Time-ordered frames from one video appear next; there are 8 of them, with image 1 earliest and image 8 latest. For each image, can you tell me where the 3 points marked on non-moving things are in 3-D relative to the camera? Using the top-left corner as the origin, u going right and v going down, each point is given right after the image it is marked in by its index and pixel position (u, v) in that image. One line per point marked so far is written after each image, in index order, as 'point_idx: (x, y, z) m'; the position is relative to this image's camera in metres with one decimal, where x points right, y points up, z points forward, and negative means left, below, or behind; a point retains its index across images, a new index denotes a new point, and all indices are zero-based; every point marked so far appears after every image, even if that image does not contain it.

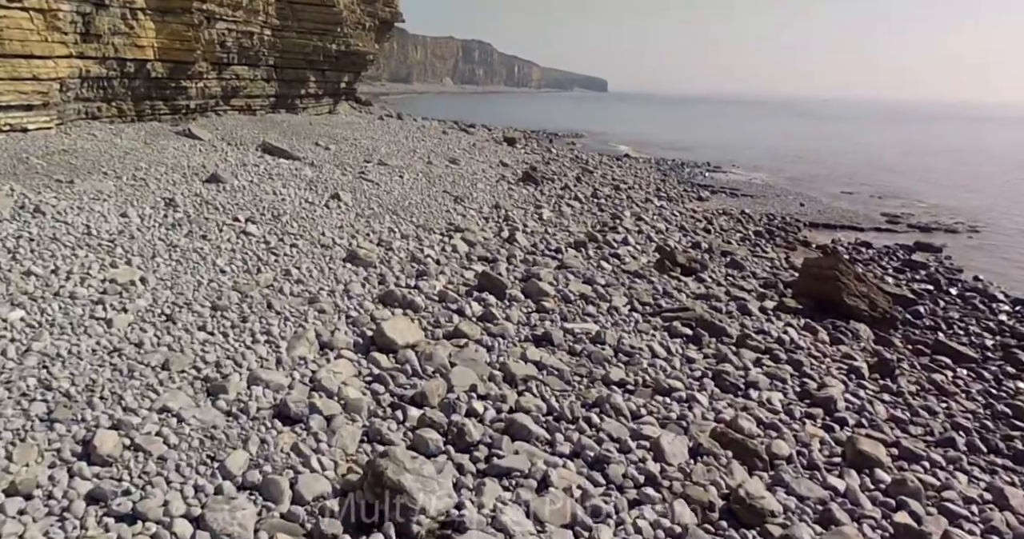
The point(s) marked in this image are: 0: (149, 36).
0: (-7.3, +4.9, +14.1) m
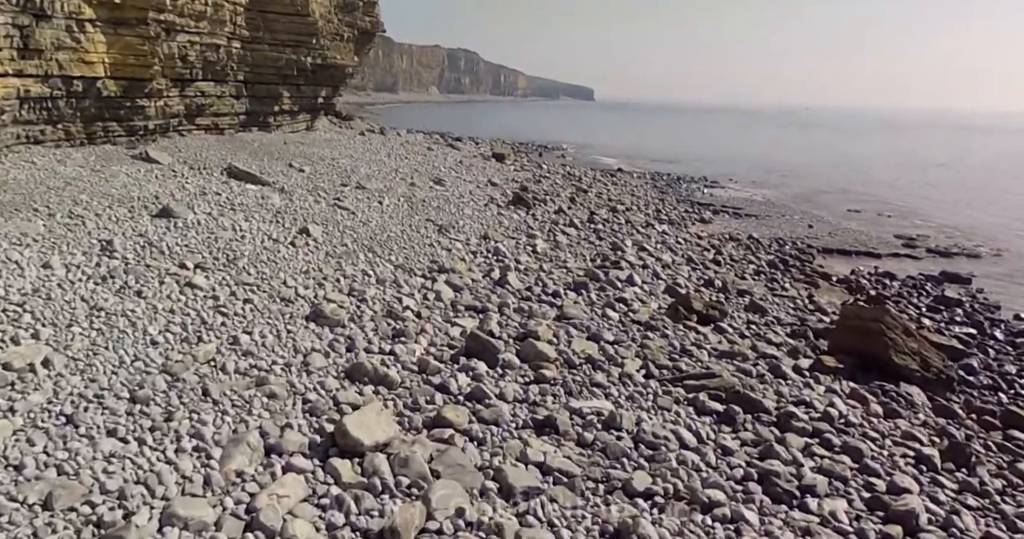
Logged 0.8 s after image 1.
0: (-7.4, +4.0, +12.5) m
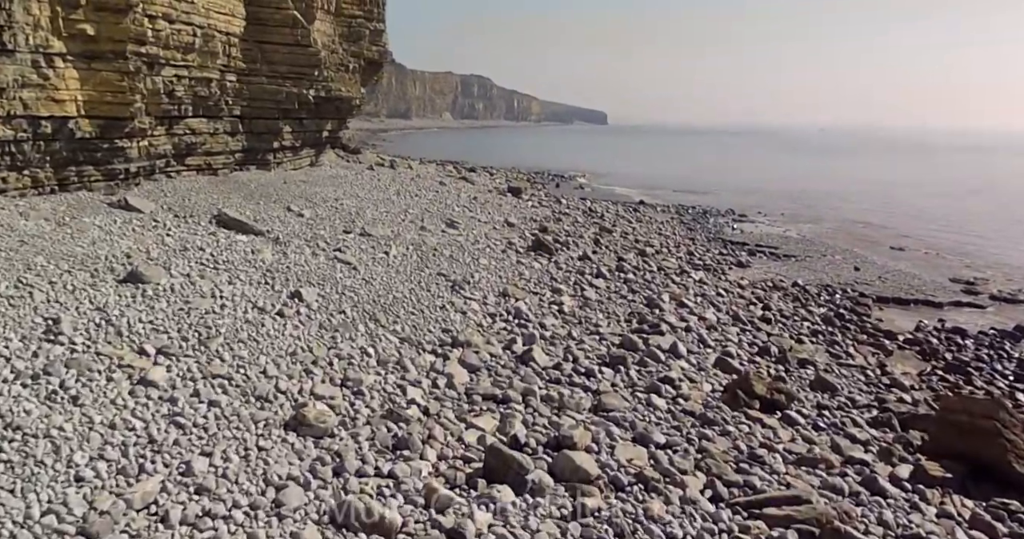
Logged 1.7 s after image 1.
0: (-7.1, +2.9, +11.0) m
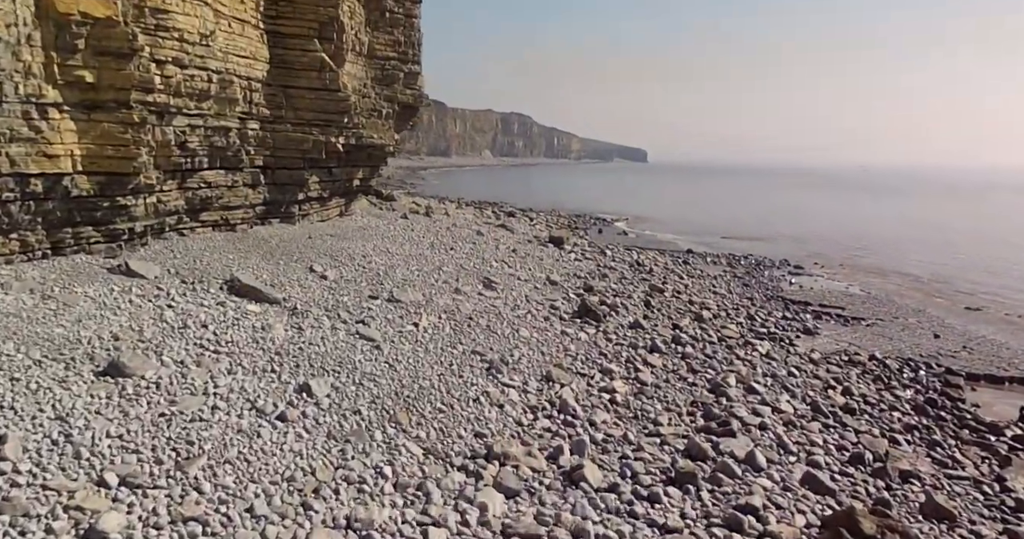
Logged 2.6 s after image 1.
0: (-6.3, +1.8, +9.8) m
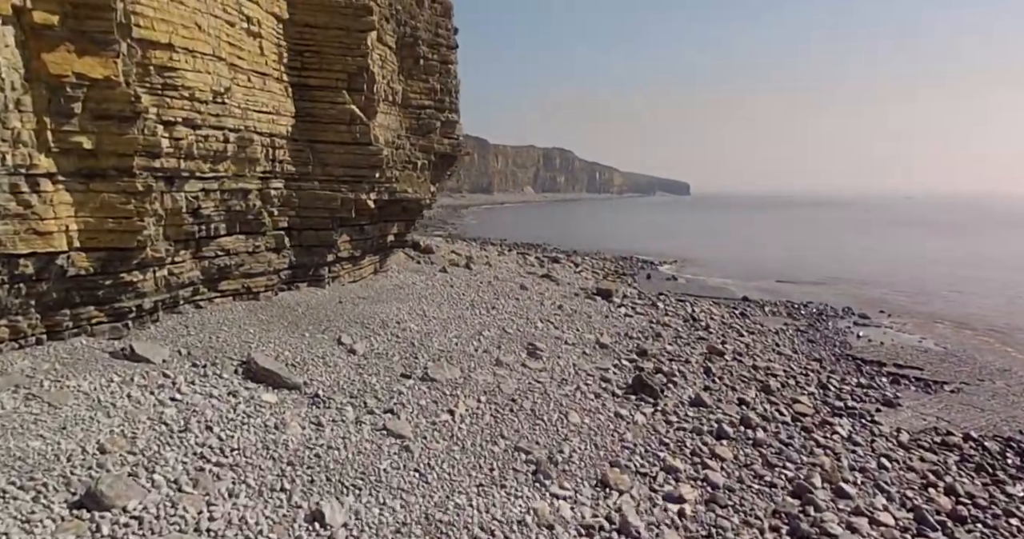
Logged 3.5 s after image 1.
0: (-5.7, +0.7, +8.7) m
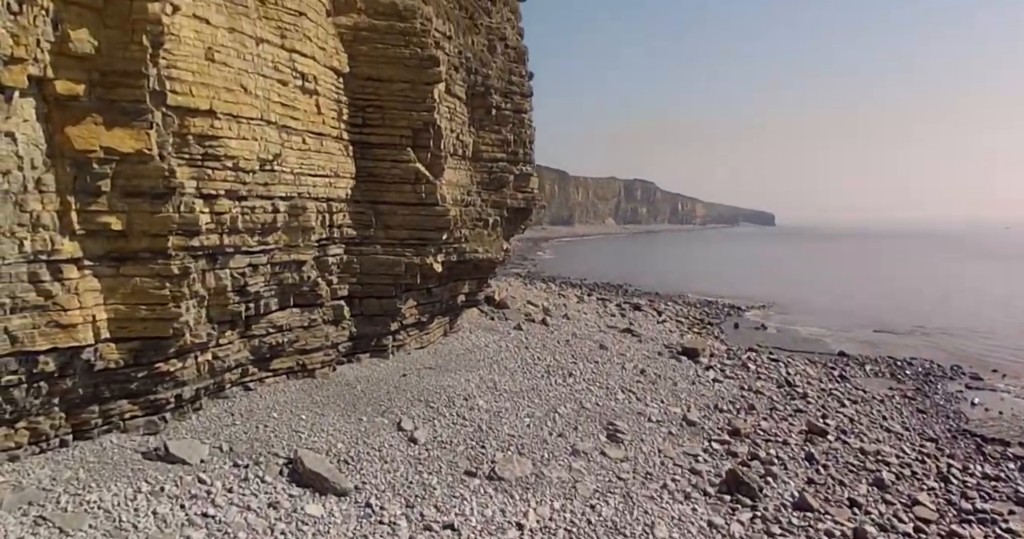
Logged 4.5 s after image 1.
0: (-4.8, -0.4, +7.7) m
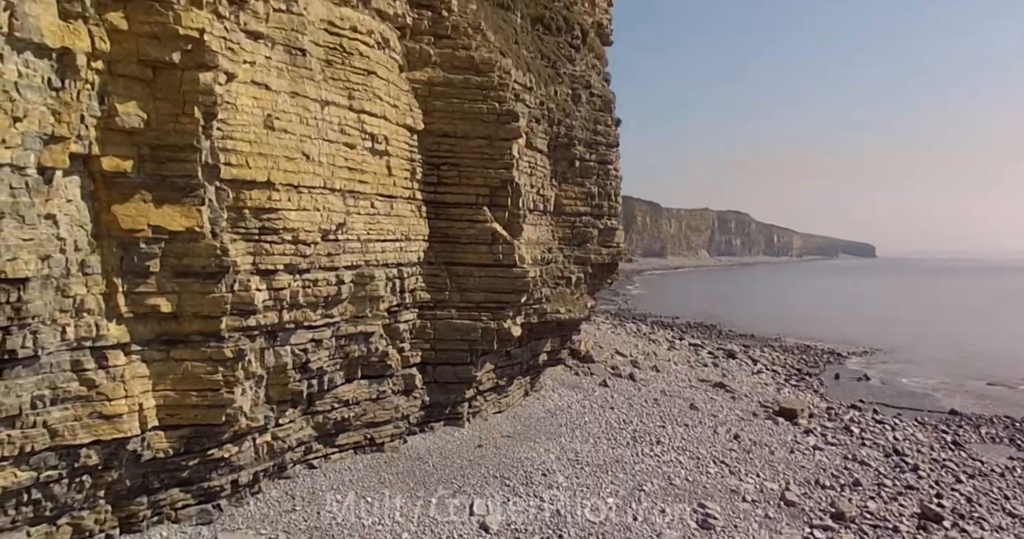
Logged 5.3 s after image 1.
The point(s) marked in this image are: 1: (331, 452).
0: (-3.9, -1.3, +7.2) m
1: (-2.7, -2.7, +10.3) m
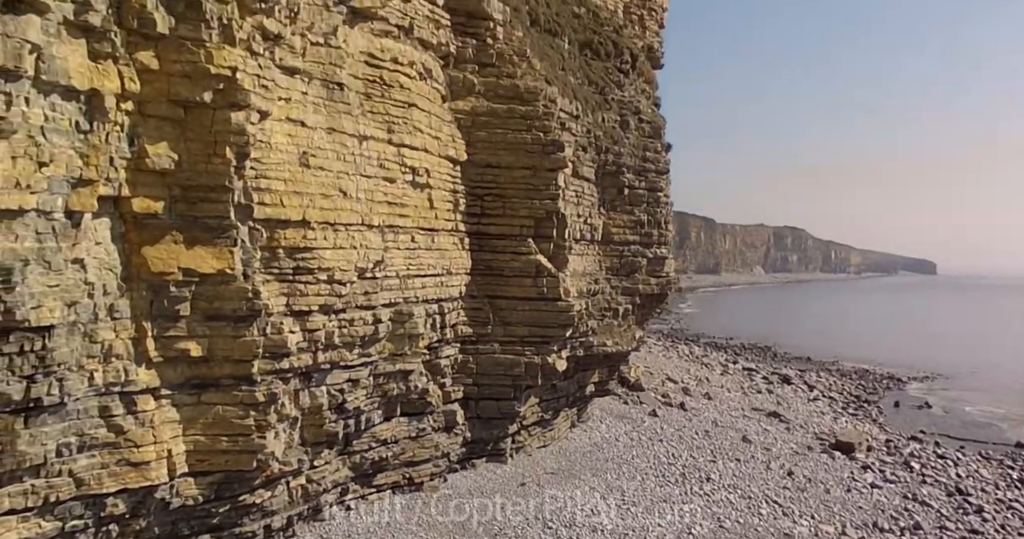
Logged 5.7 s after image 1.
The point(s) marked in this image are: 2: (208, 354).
0: (-3.5, -1.7, +6.9) m
1: (-2.1, -3.2, +10.0) m
2: (-3.0, -0.8, +6.9) m
